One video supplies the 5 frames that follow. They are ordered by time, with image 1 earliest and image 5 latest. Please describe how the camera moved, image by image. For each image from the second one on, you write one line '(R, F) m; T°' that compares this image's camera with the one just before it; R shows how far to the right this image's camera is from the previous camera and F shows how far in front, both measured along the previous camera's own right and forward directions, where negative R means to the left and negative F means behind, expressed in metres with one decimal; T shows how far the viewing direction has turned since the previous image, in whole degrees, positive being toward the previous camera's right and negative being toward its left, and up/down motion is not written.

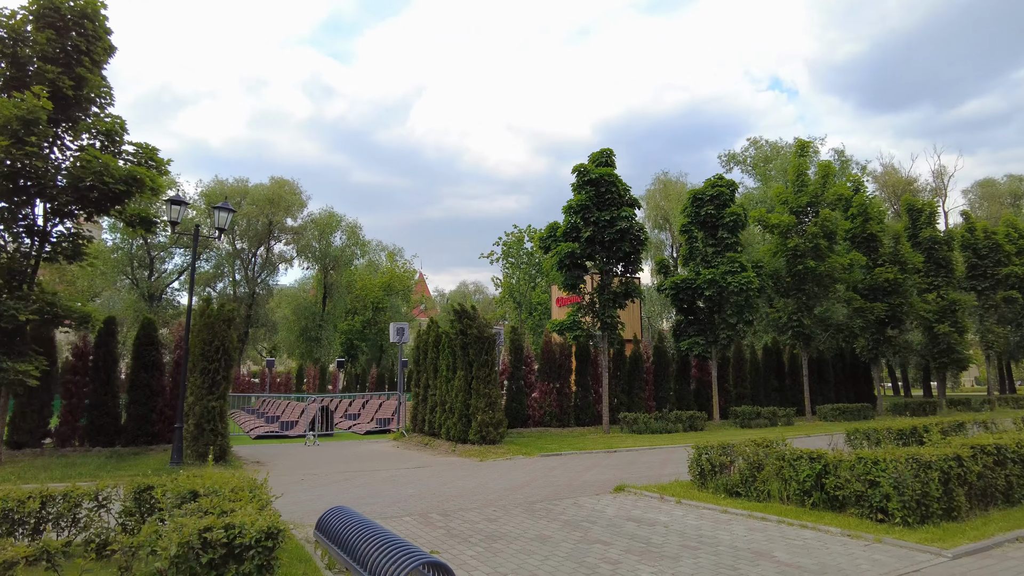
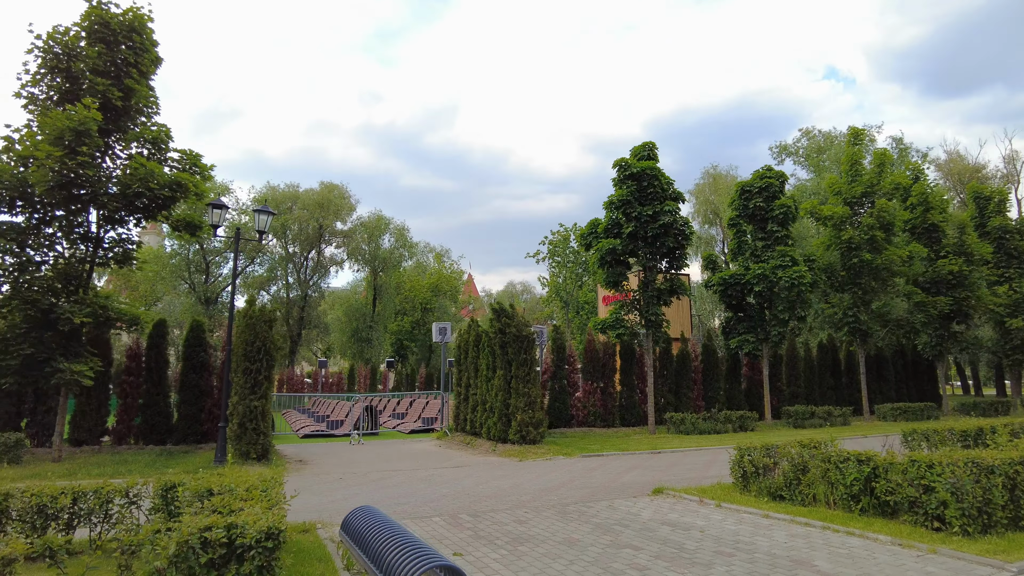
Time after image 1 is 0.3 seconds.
(+0.2, +0.2) m; -4°
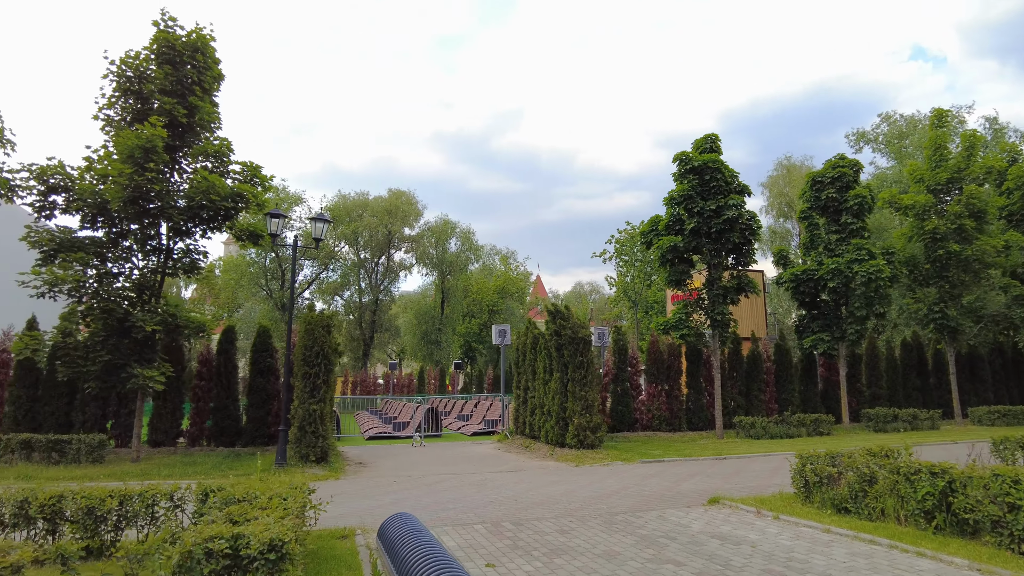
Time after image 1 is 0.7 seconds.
(+0.3, +0.2) m; -6°
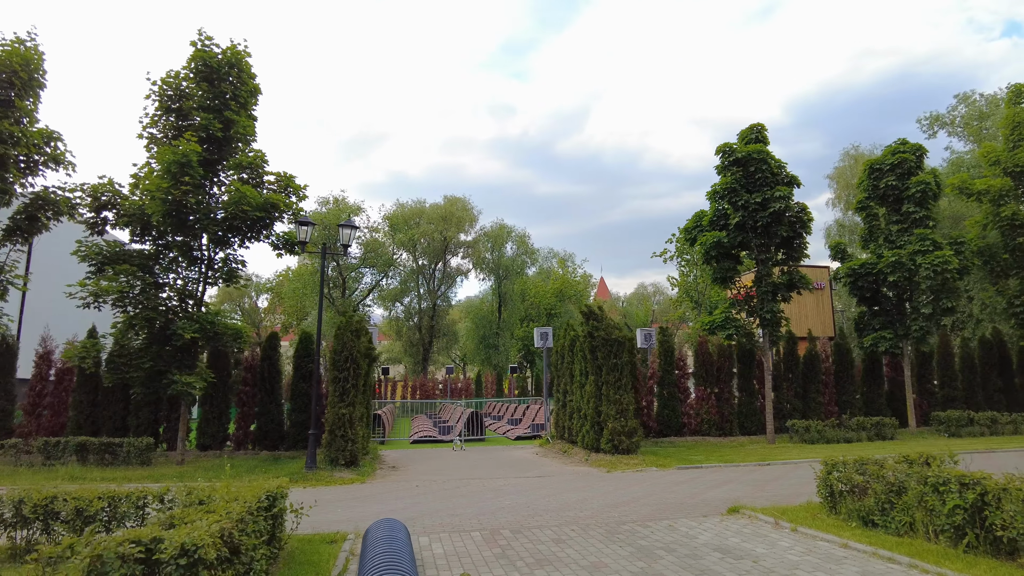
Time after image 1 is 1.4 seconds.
(+0.8, +0.3) m; -6°
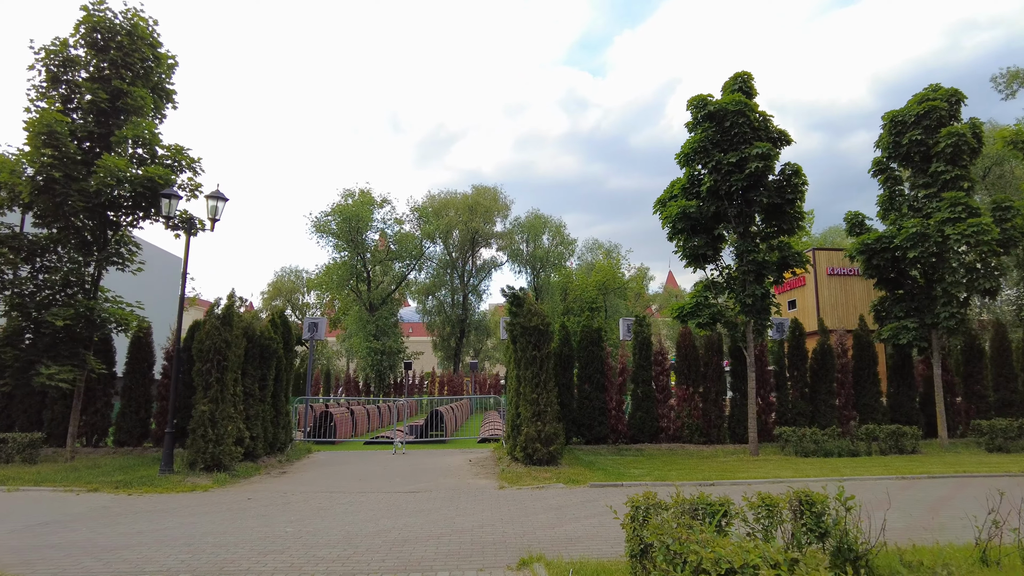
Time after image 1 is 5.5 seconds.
(+3.0, +2.2) m; -7°
